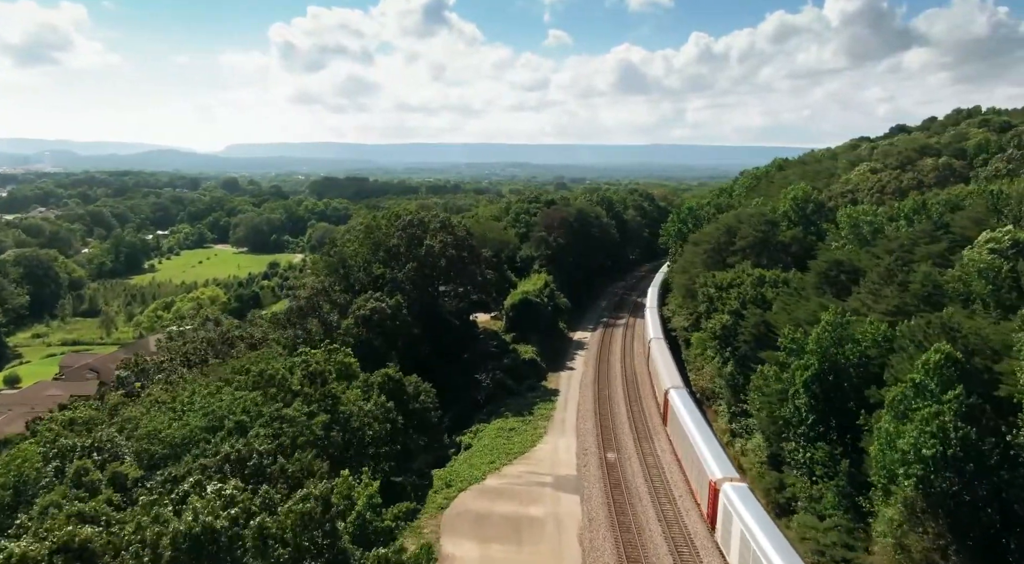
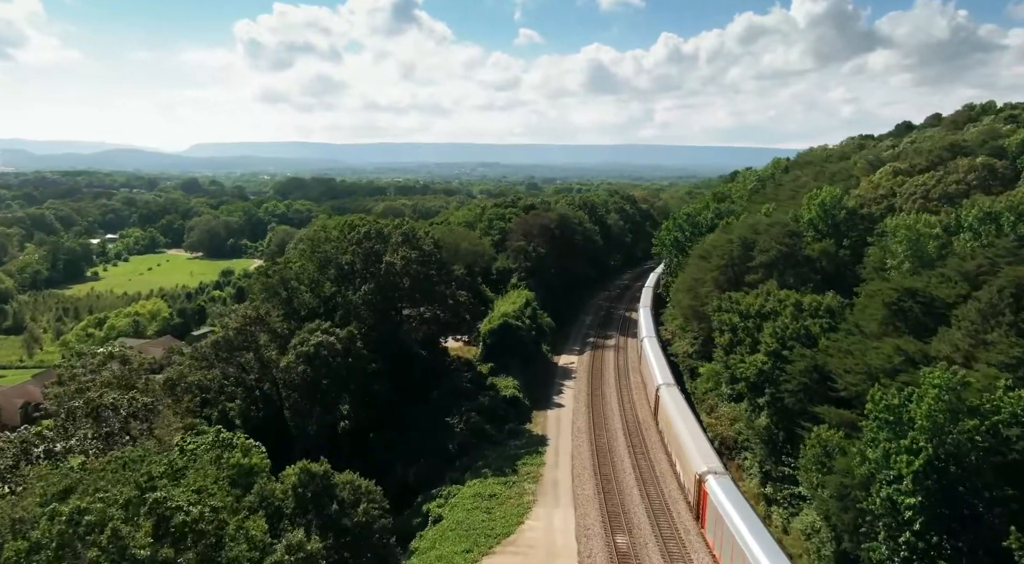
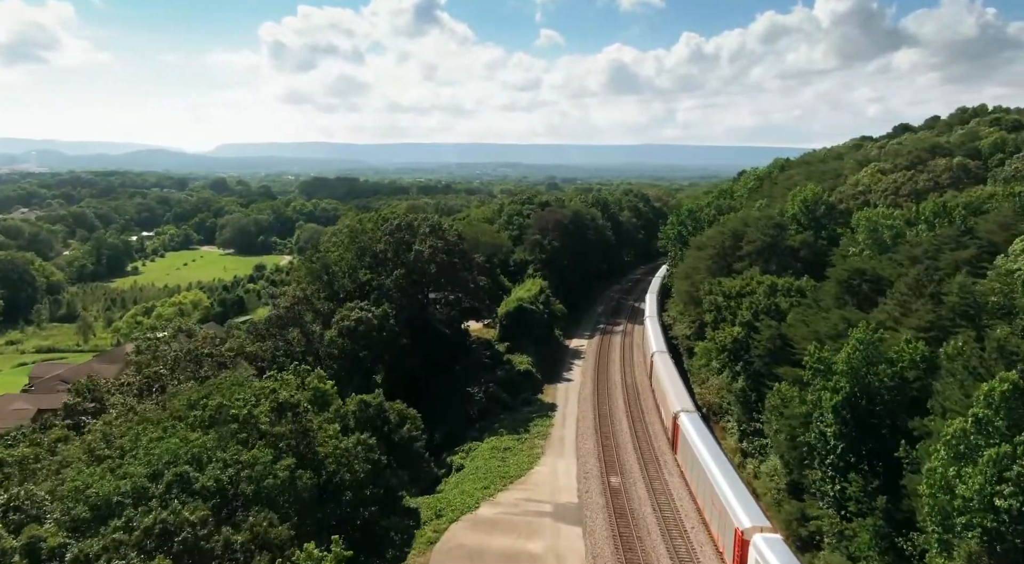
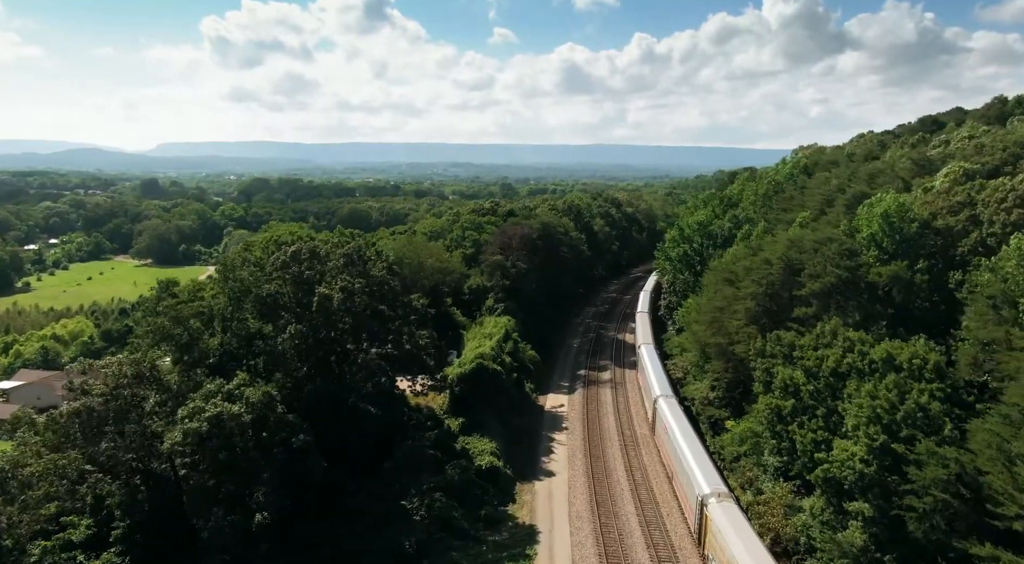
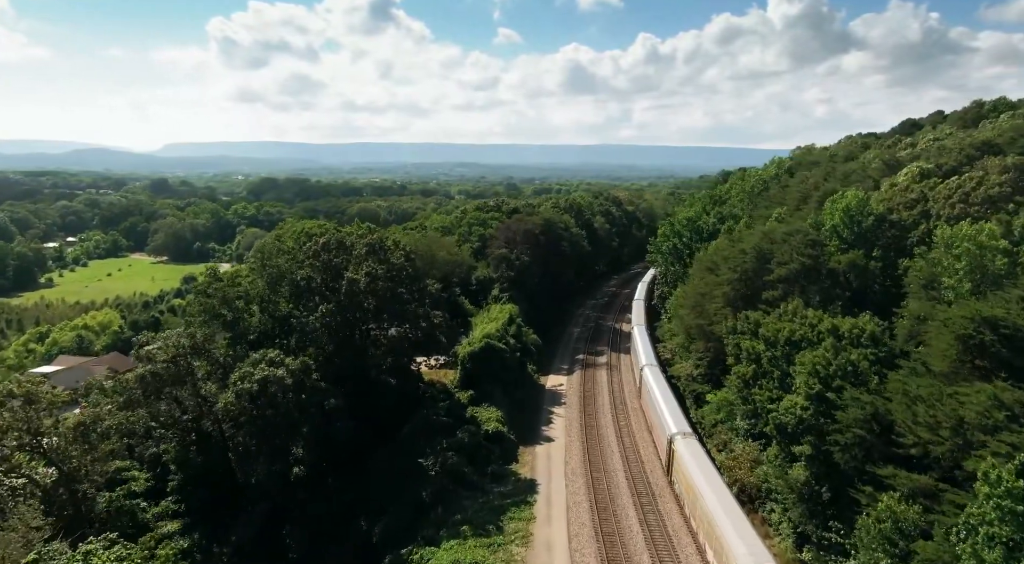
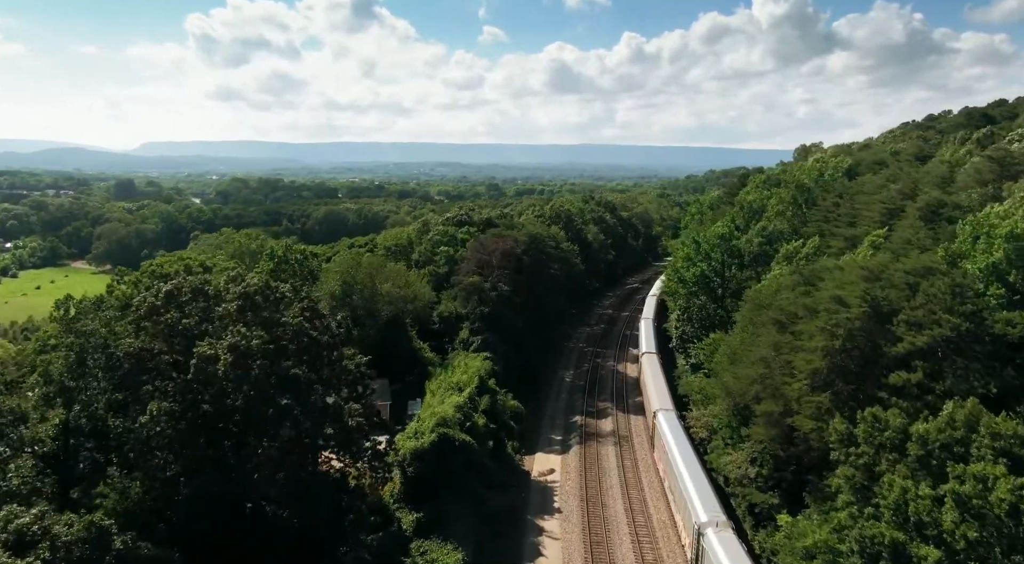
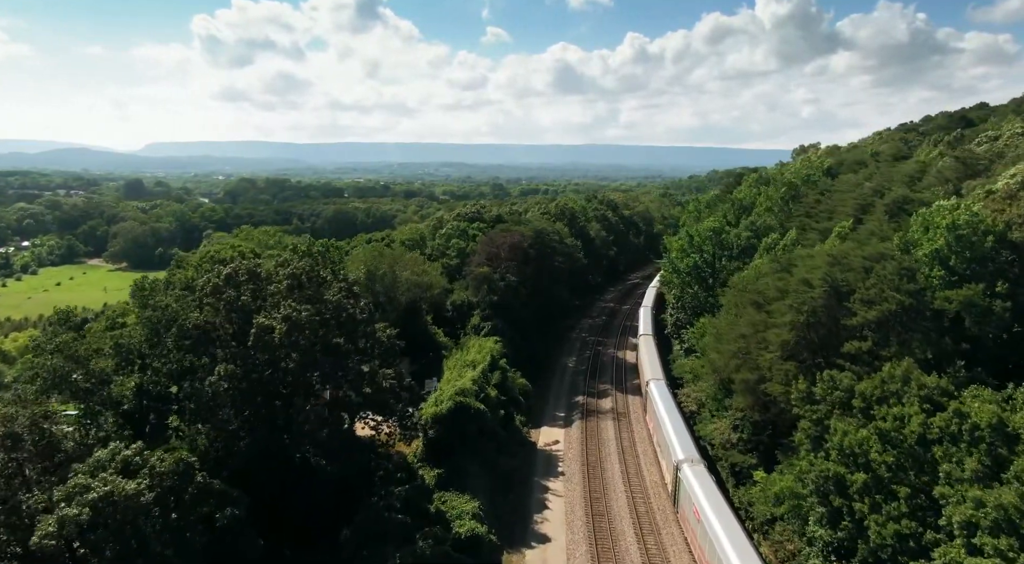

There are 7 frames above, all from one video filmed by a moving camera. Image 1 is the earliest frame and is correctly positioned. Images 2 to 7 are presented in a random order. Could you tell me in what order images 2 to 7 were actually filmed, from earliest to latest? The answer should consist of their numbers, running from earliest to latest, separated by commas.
3, 2, 5, 4, 7, 6
